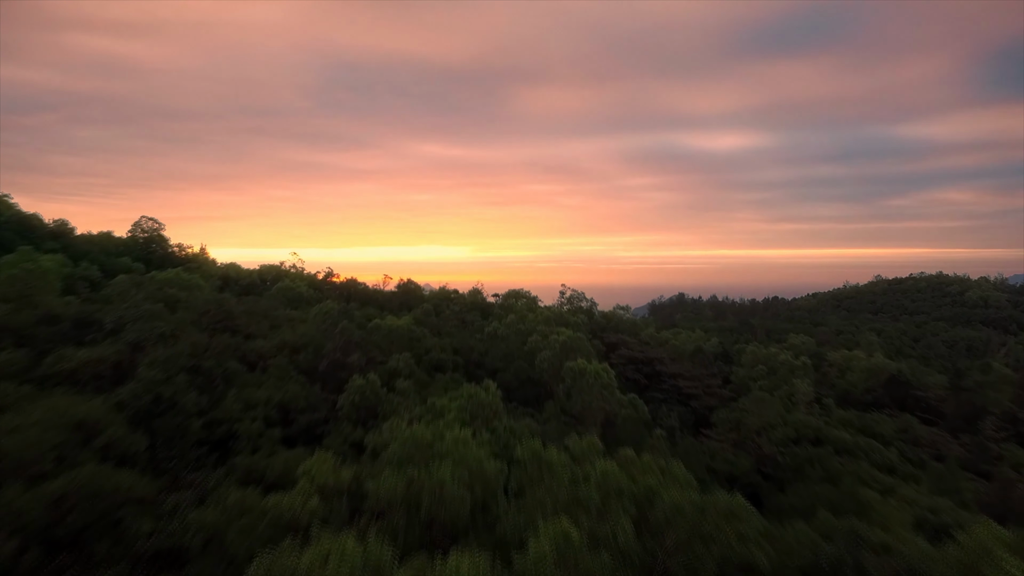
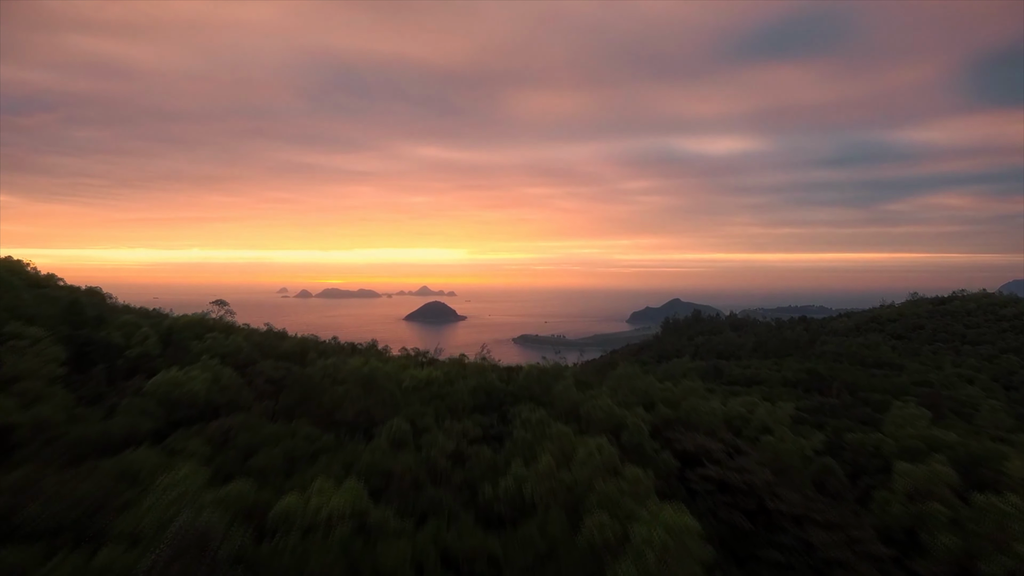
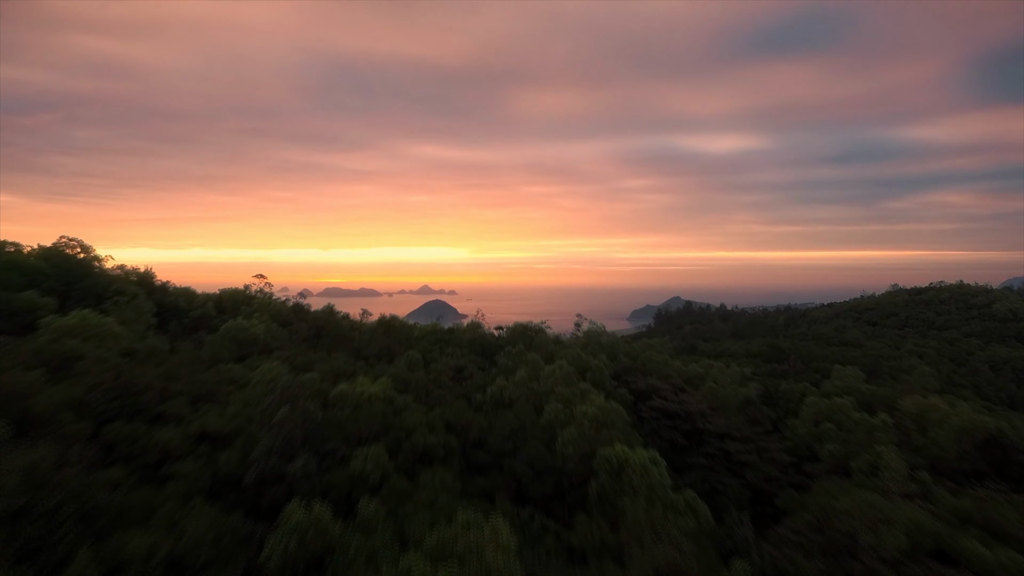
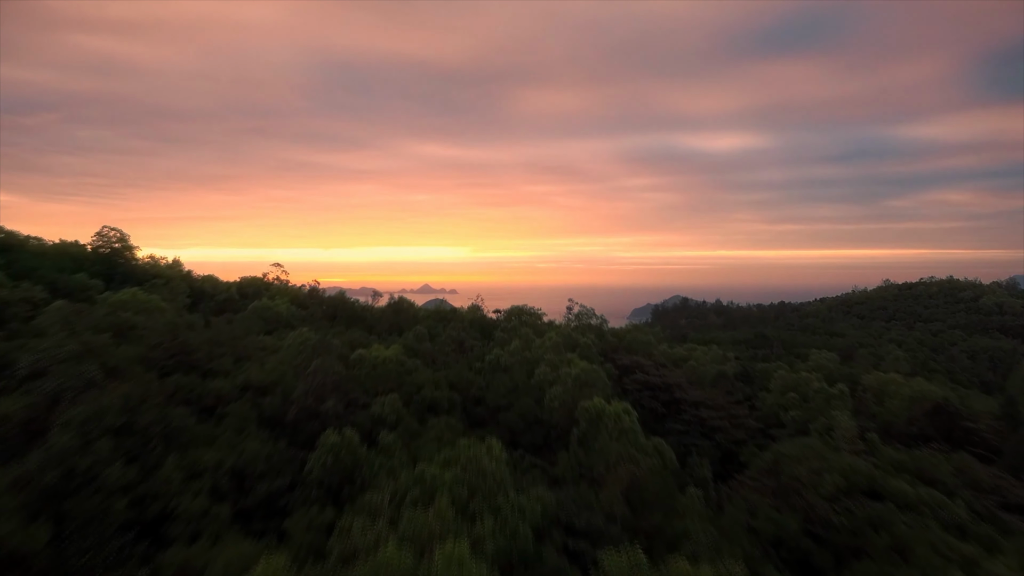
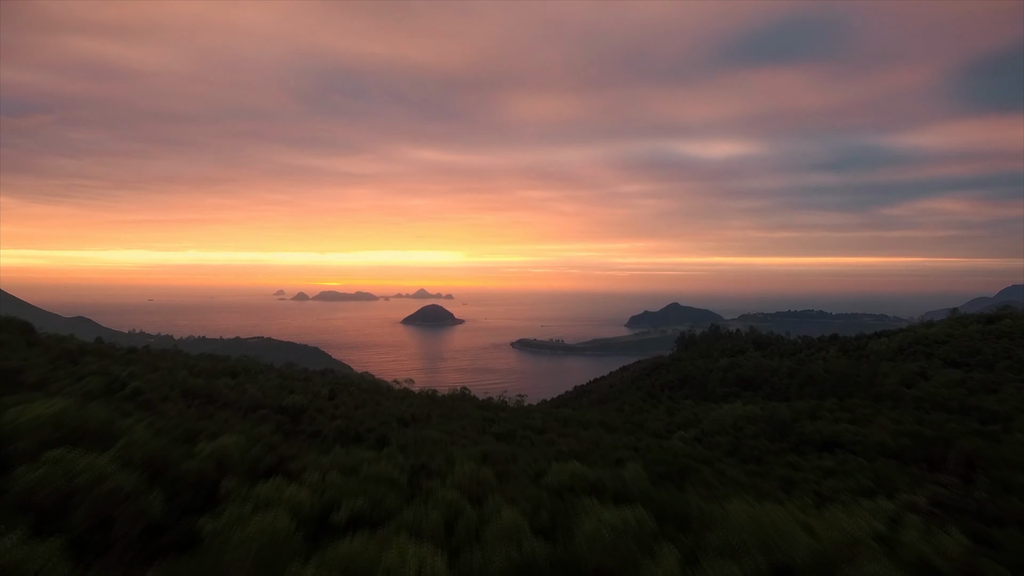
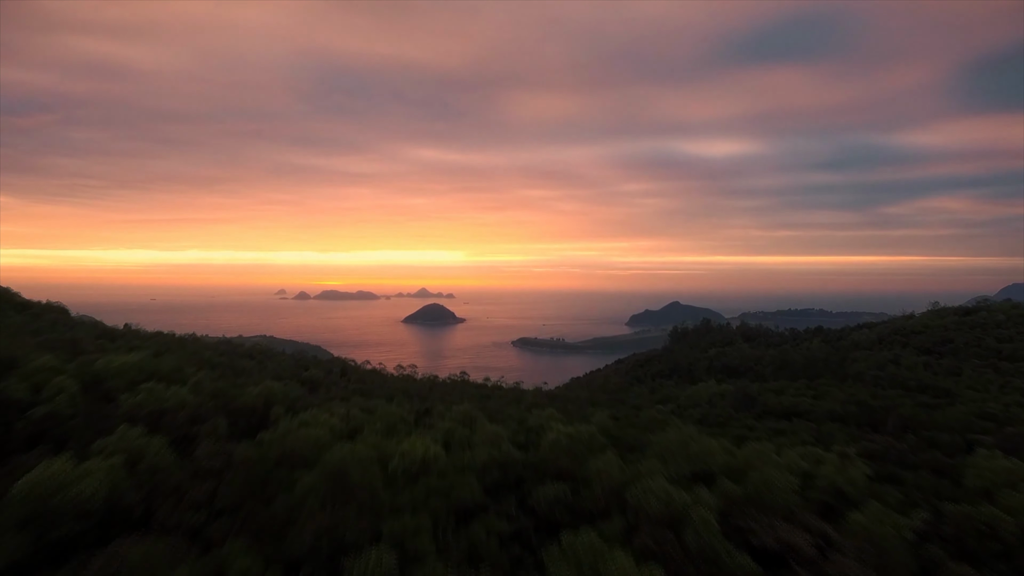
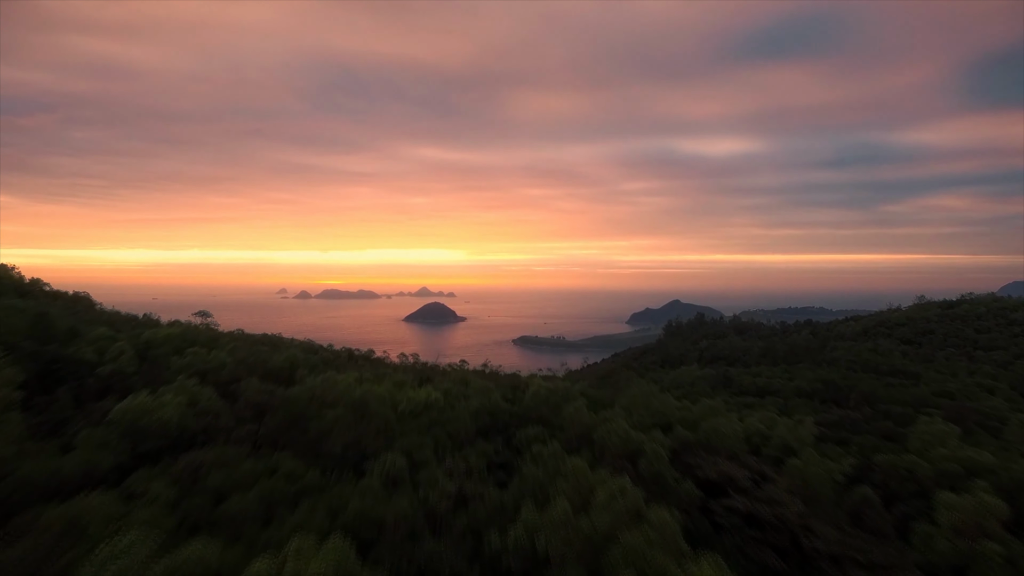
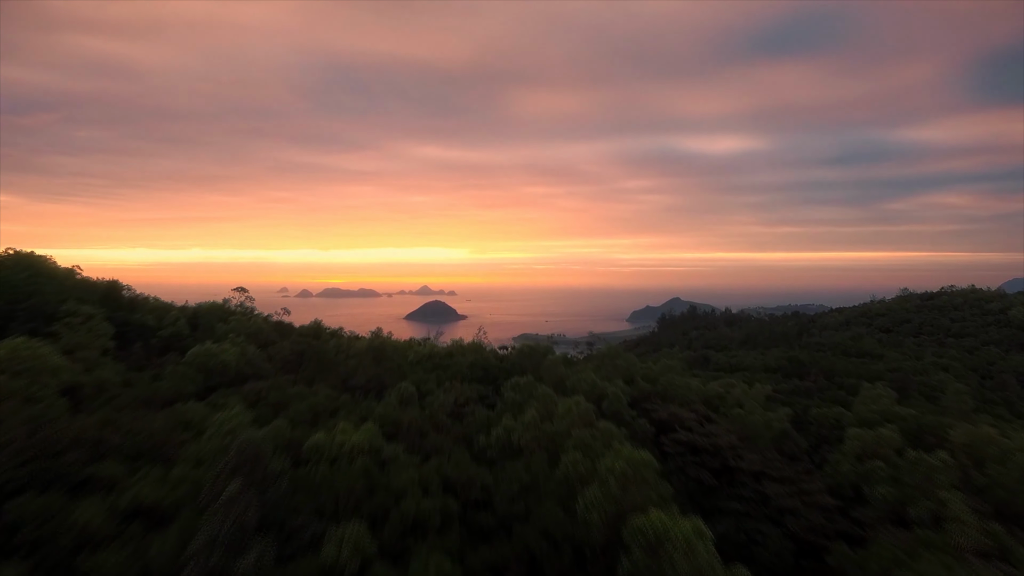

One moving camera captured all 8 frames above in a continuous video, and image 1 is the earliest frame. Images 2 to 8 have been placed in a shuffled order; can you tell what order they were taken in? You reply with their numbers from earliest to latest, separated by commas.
4, 3, 8, 2, 7, 6, 5
